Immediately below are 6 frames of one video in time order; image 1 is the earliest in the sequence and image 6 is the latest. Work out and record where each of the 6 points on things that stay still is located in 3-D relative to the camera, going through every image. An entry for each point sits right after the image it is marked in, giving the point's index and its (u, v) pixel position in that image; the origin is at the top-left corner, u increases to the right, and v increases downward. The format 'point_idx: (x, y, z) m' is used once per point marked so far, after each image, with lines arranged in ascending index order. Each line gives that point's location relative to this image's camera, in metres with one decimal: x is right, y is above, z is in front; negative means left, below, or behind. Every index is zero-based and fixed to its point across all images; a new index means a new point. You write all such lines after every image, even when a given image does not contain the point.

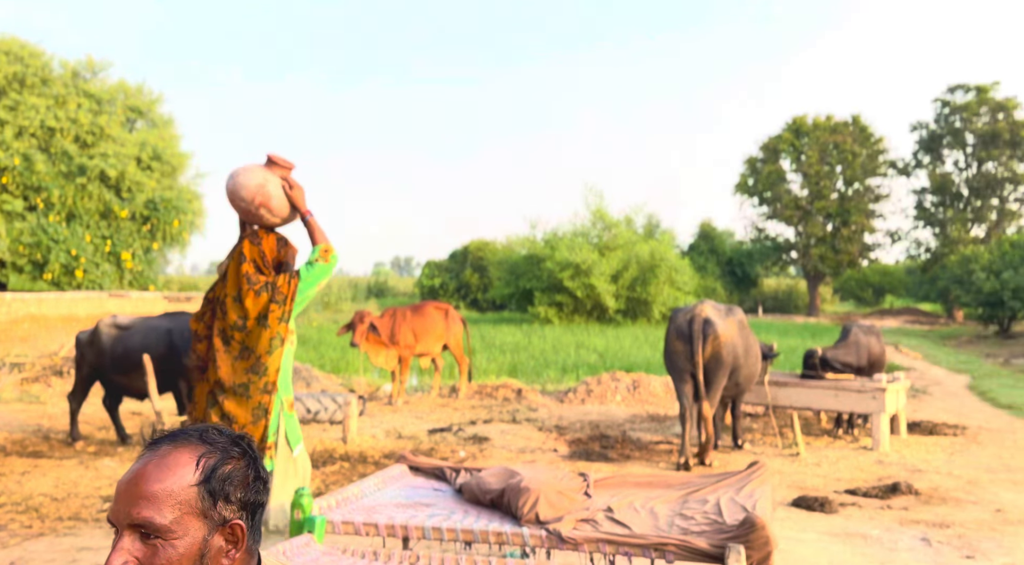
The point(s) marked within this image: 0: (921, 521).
0: (+2.9, -1.7, +6.6) m
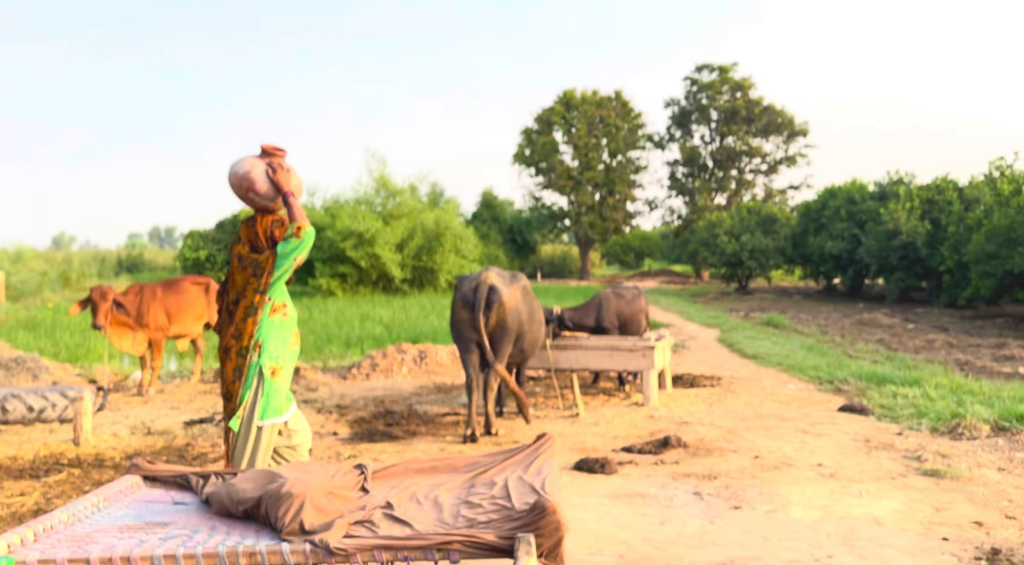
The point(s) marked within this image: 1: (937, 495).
0: (+1.4, -1.4, +6.9) m
1: (+3.0, -1.5, +6.4) m
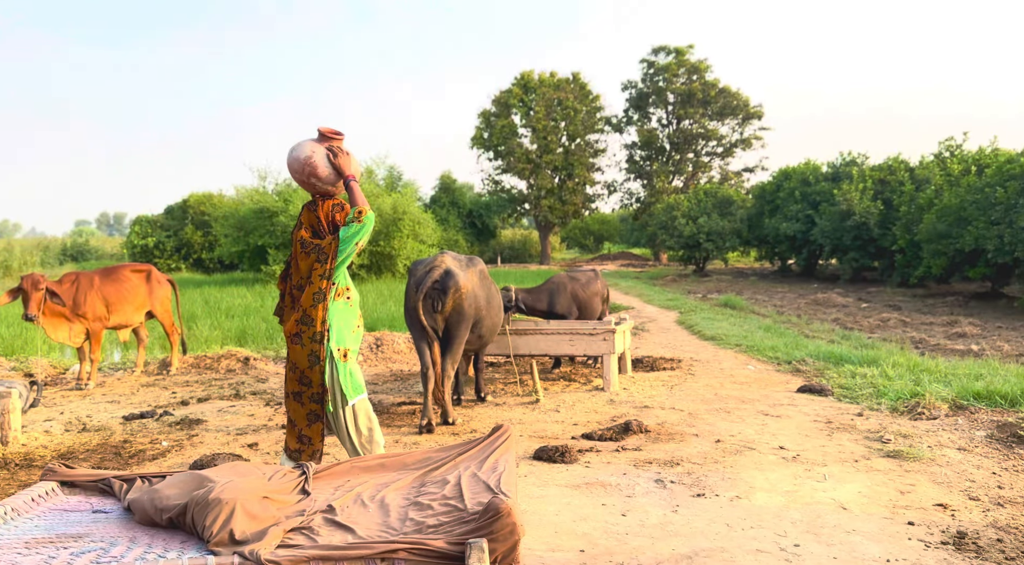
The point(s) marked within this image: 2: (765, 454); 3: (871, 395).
0: (+1.0, -1.3, +6.7) m
1: (+2.7, -1.4, +6.4) m
2: (+1.9, -1.3, +7.0) m
3: (+3.9, -1.2, +9.8) m
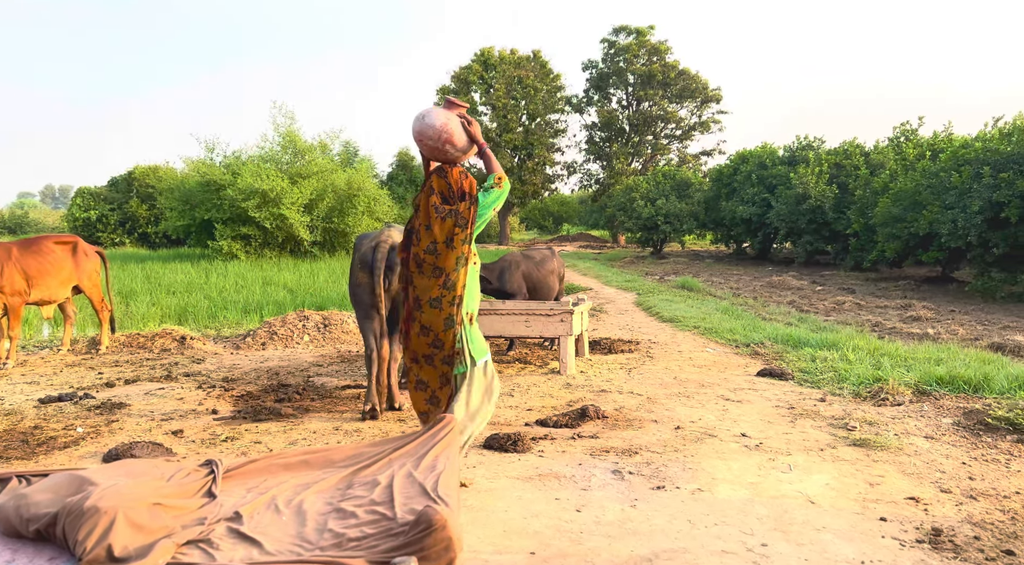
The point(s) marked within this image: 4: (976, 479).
0: (+0.7, -1.2, +6.4) m
1: (+2.4, -1.2, +6.1) m
2: (+1.6, -1.2, +6.7) m
3: (+3.4, -1.0, +9.5) m
4: (+3.1, -1.3, +6.0) m
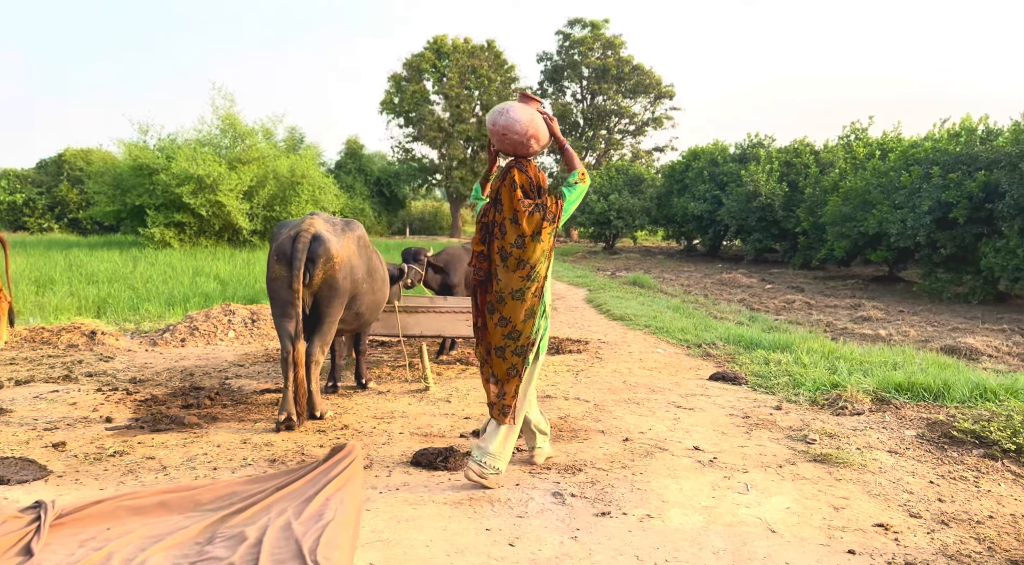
0: (+0.3, -1.2, +5.8) m
1: (+1.9, -1.3, +5.6) m
2: (+1.1, -1.2, +6.1) m
3: (+2.8, -1.0, +9.1) m
4: (+2.6, -1.3, +5.5) m
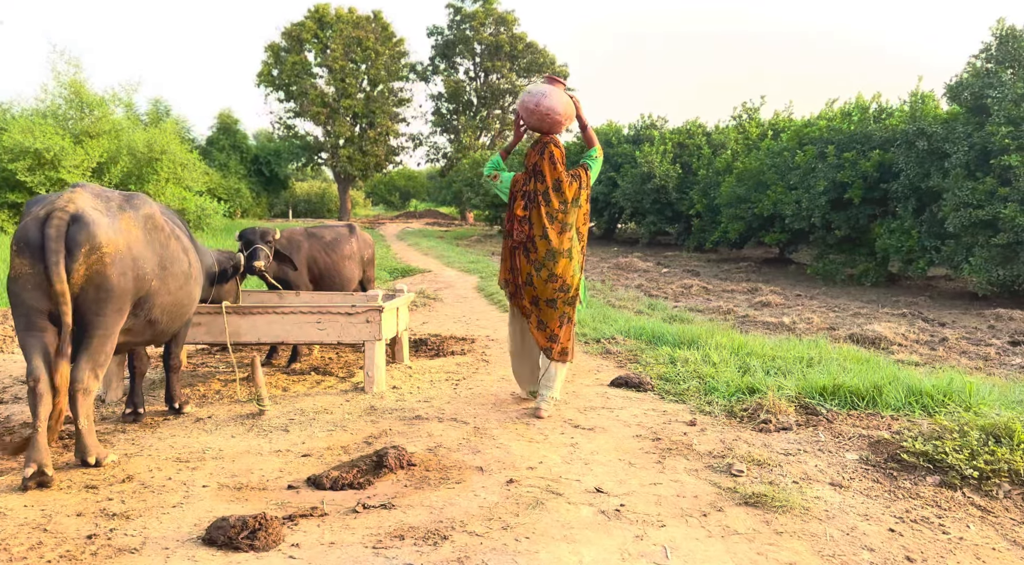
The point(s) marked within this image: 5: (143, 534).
0: (-0.5, -1.2, +4.3) m
1: (+1.2, -1.2, +4.2) m
2: (+0.3, -1.2, +4.7) m
3: (+1.6, -0.9, +7.8) m
4: (+1.9, -1.3, +4.3) m
5: (-1.7, -1.2, +4.2) m
